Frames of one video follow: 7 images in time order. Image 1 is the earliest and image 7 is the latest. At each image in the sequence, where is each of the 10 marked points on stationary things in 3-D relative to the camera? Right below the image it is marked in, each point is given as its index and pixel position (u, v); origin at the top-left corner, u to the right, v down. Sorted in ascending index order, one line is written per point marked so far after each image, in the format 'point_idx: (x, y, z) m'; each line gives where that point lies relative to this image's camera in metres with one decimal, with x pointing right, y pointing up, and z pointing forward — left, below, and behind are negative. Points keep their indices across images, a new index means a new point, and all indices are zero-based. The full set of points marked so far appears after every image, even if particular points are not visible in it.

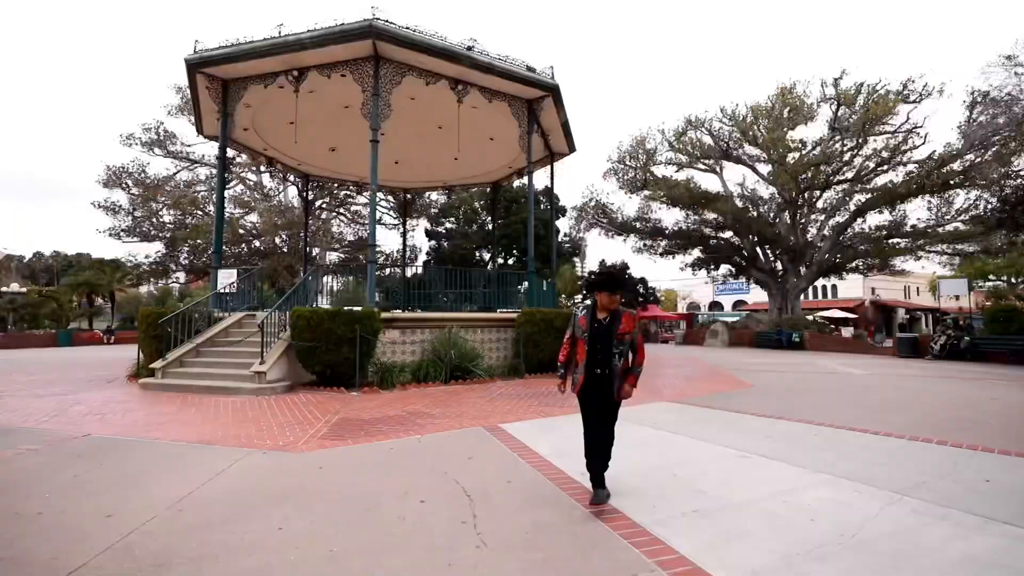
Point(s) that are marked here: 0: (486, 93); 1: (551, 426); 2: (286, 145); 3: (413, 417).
0: (-0.7, +5.2, +12.8) m
1: (+0.5, -1.7, +6.1) m
2: (-7.8, +4.9, +16.7) m
3: (-1.4, -1.8, +6.7) m
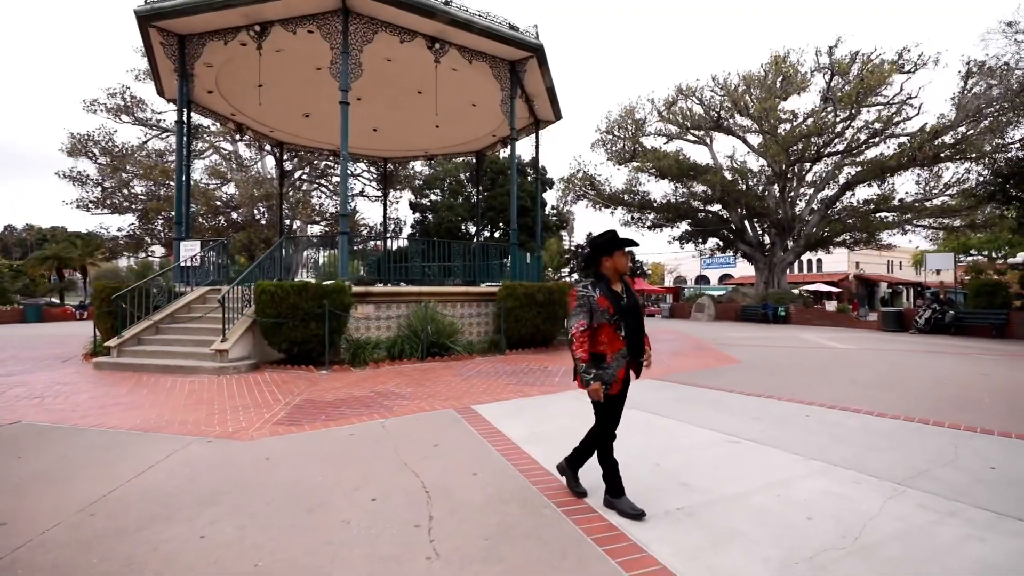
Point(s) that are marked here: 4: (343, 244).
0: (-1.2, +5.8, +12.0) m
1: (+0.2, -1.4, +5.7) m
2: (-8.3, +5.8, +15.7) m
3: (-1.7, -1.5, +6.3) m
4: (-3.5, +0.9, +9.8) m
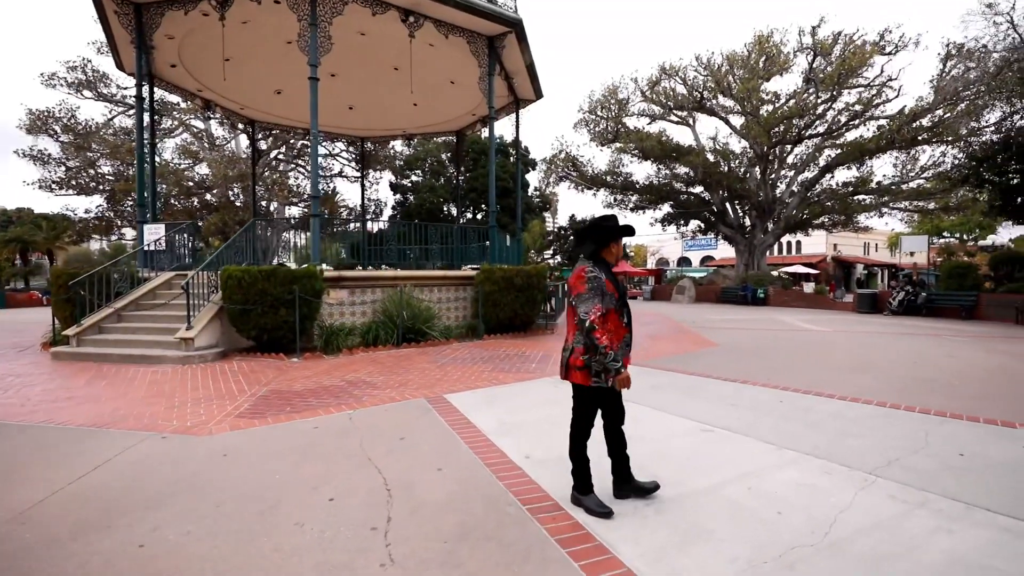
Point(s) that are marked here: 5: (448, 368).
0: (-1.7, +6.2, +11.5) m
1: (-0.1, -1.3, +5.6) m
2: (-9.0, +6.3, +15.0) m
3: (-2.0, -1.3, +6.1) m
4: (-3.9, +1.2, +9.5) m
5: (-1.0, -1.2, +7.2) m
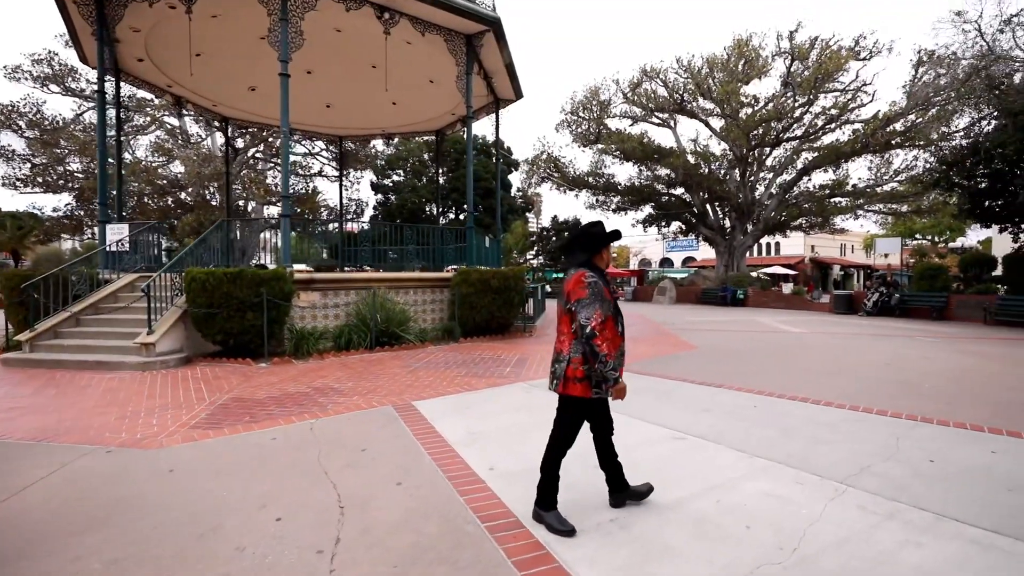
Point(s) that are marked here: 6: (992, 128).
0: (-2.2, +6.2, +11.3) m
1: (-0.5, -1.3, +5.4) m
2: (-9.6, +6.3, +14.6) m
3: (-2.4, -1.3, +5.9) m
4: (-4.4, +1.1, +9.2) m
5: (-1.4, -1.2, +7.0) m
6: (+14.6, +4.9, +14.6) m
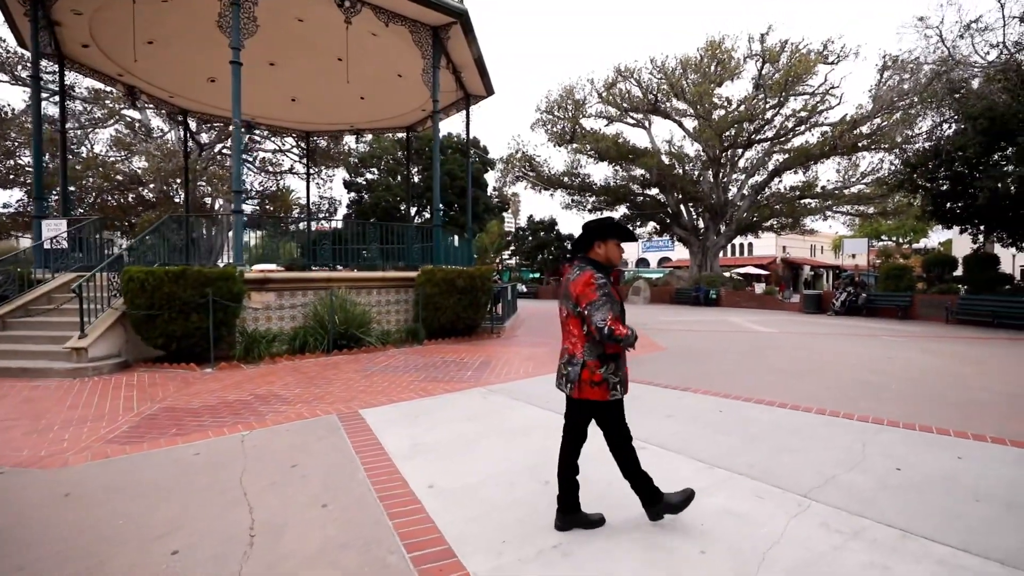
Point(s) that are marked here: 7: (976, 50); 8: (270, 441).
0: (-3.0, +6.2, +10.9) m
1: (-0.9, -1.3, +5.1) m
2: (-10.5, +6.3, +13.8) m
3: (-2.9, -1.3, +5.4) m
4: (-5.0, +1.1, +8.7) m
5: (-1.9, -1.2, +6.7) m
6: (+13.7, +4.9, +14.9) m
7: (+14.0, +7.2, +14.5) m
8: (-2.1, -1.4, +4.3) m
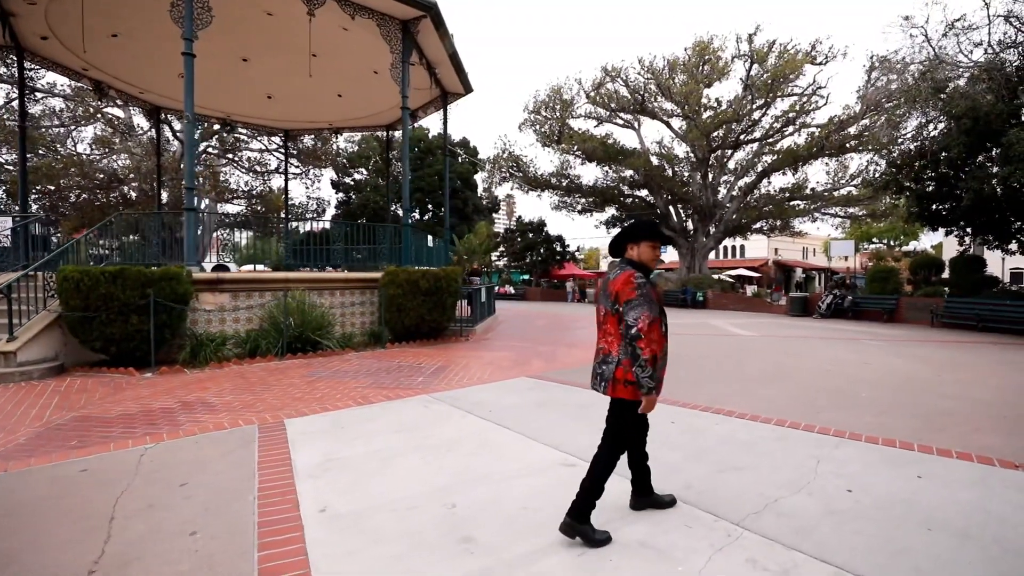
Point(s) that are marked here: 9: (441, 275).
0: (-3.6, +6.2, +10.6) m
1: (-1.6, -1.3, +4.7) m
2: (-11.1, +6.2, +13.4) m
3: (-3.5, -1.3, +5.1) m
4: (-5.6, +1.1, +8.3) m
5: (-2.5, -1.3, +6.3) m
6: (+13.1, +4.8, +14.7) m
7: (+13.4, +7.1, +14.3) m
8: (-2.7, -1.4, +3.9) m
9: (-1.4, +0.3, +9.8) m
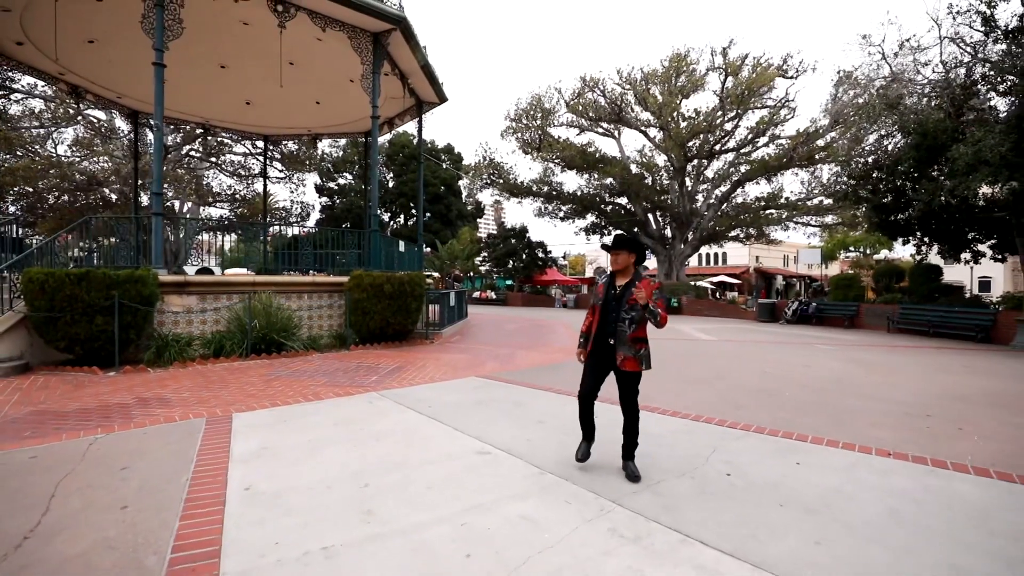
0: (-4.4, +6.1, +10.9) m
1: (-2.2, -1.3, +5.0) m
2: (-11.9, +6.2, +13.6) m
3: (-4.2, -1.3, +5.3) m
4: (-6.4, +1.1, +8.6) m
5: (-3.2, -1.3, +6.6) m
6: (+12.2, +4.6, +15.4) m
7: (+12.5, +6.9, +15.0) m
8: (-3.4, -1.4, +4.2) m
9: (-2.2, +0.2, +10.1) m
